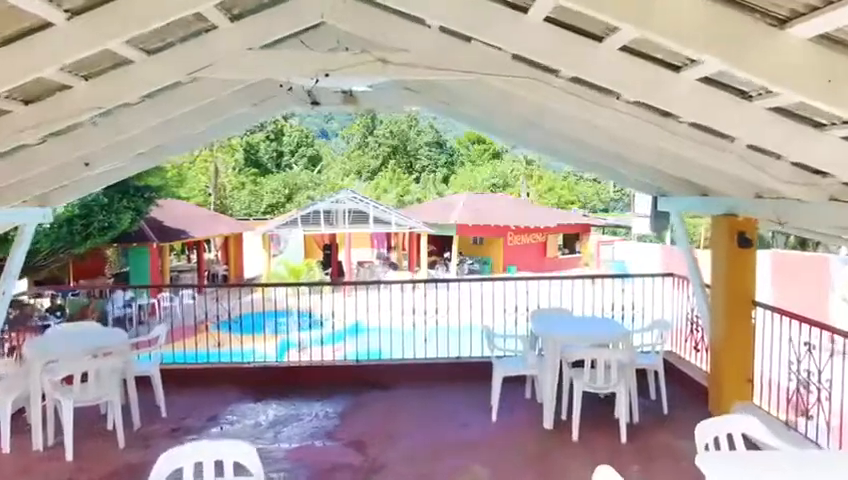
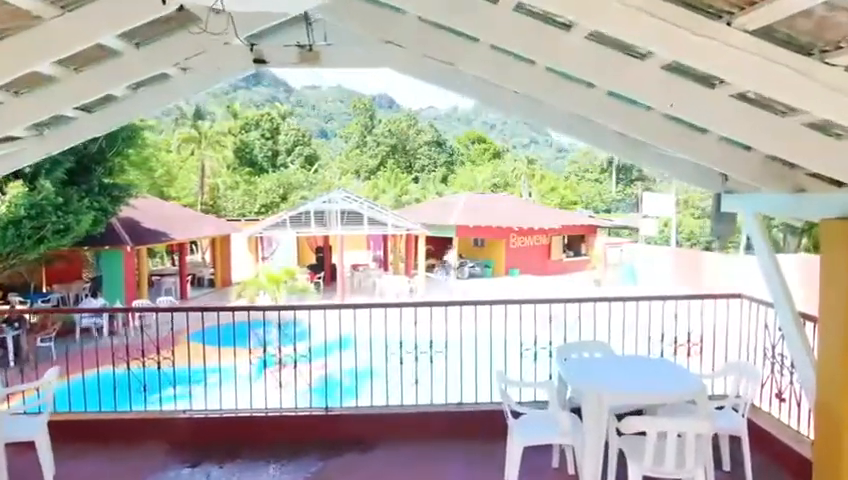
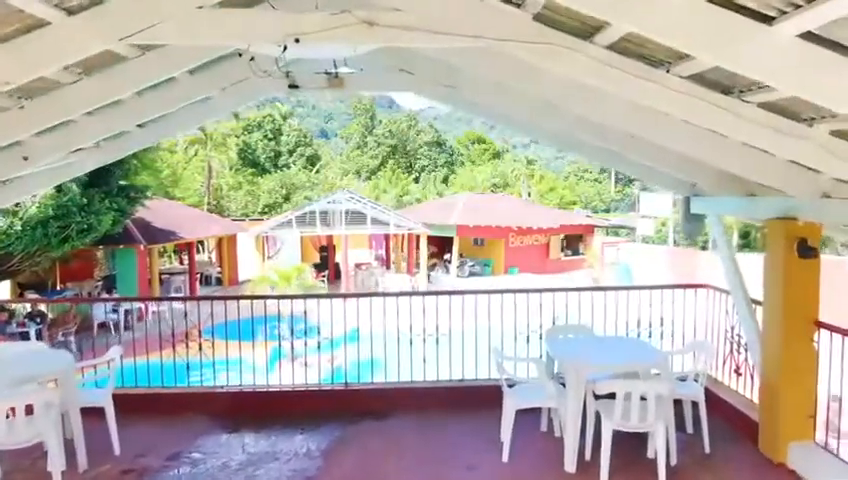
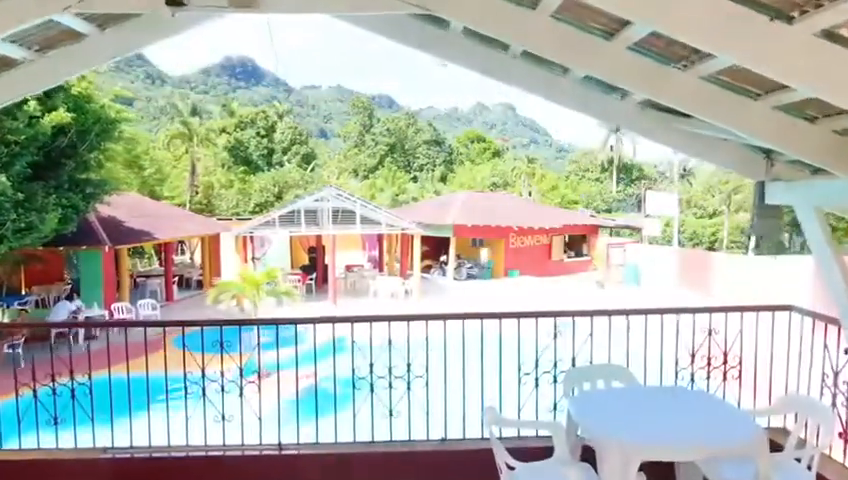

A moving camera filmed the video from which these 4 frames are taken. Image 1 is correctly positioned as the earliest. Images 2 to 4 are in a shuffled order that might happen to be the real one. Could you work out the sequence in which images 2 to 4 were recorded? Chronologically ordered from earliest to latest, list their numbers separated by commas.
3, 2, 4
